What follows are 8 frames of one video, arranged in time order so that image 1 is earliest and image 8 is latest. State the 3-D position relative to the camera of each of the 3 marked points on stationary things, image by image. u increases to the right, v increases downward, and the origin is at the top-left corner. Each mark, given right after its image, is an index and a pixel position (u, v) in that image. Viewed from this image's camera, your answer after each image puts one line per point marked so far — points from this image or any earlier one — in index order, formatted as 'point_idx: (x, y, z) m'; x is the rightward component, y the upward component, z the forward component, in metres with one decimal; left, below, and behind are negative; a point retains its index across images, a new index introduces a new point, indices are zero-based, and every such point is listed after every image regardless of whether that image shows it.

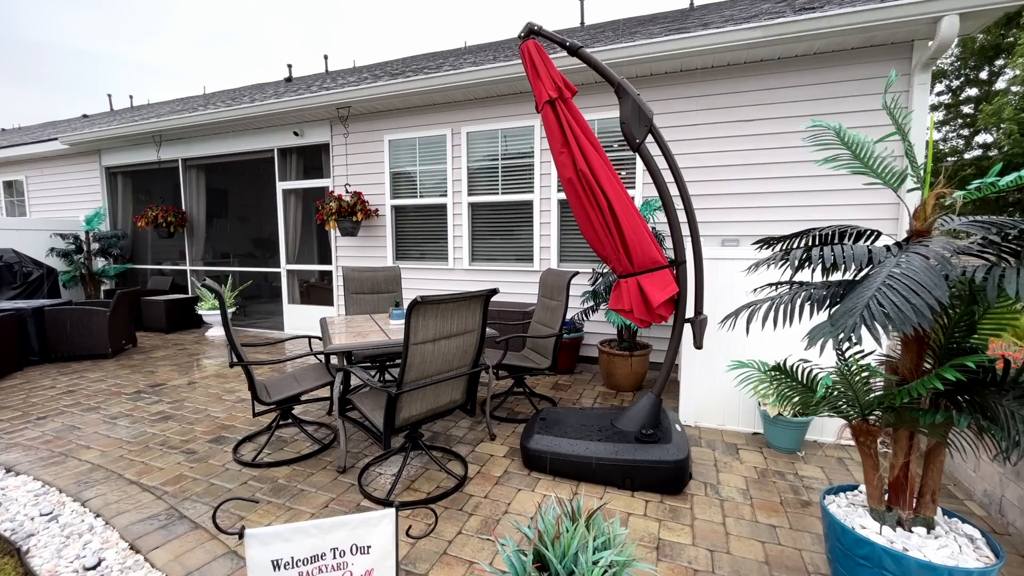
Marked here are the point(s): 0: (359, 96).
0: (-1.7, +2.1, +4.8) m
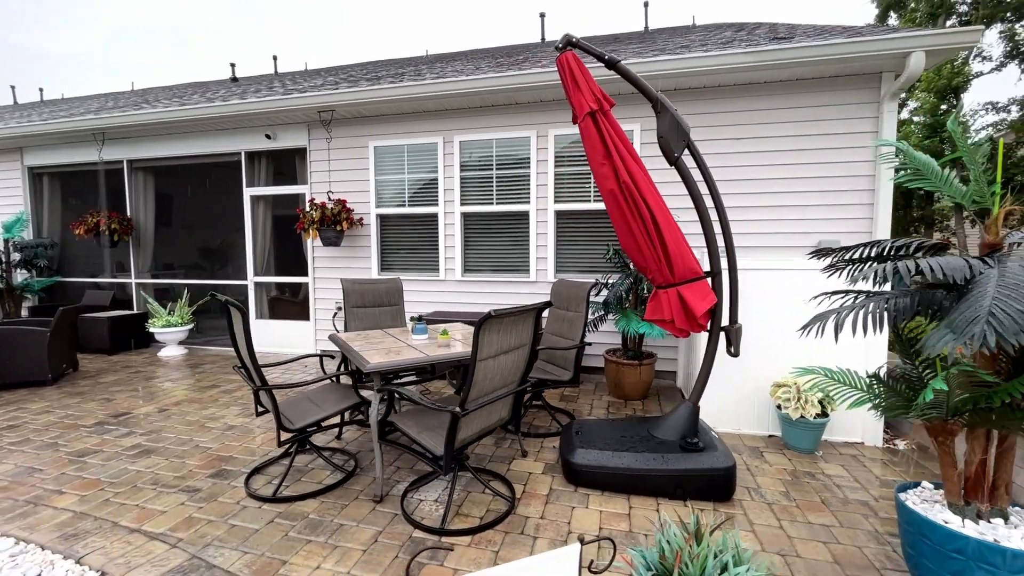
0: (-1.8, +2.0, +4.6) m
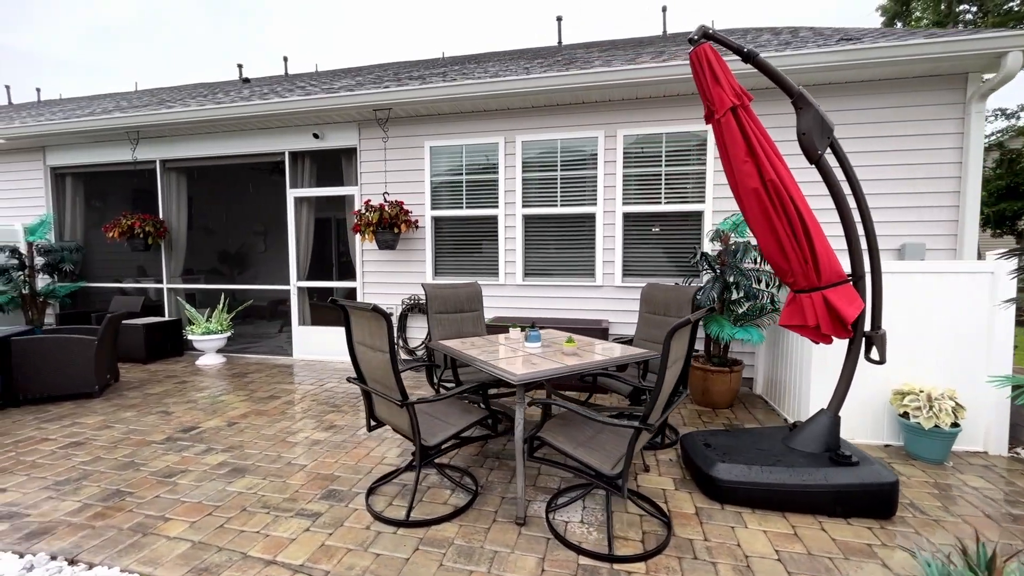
0: (-1.1, +1.9, +4.4) m
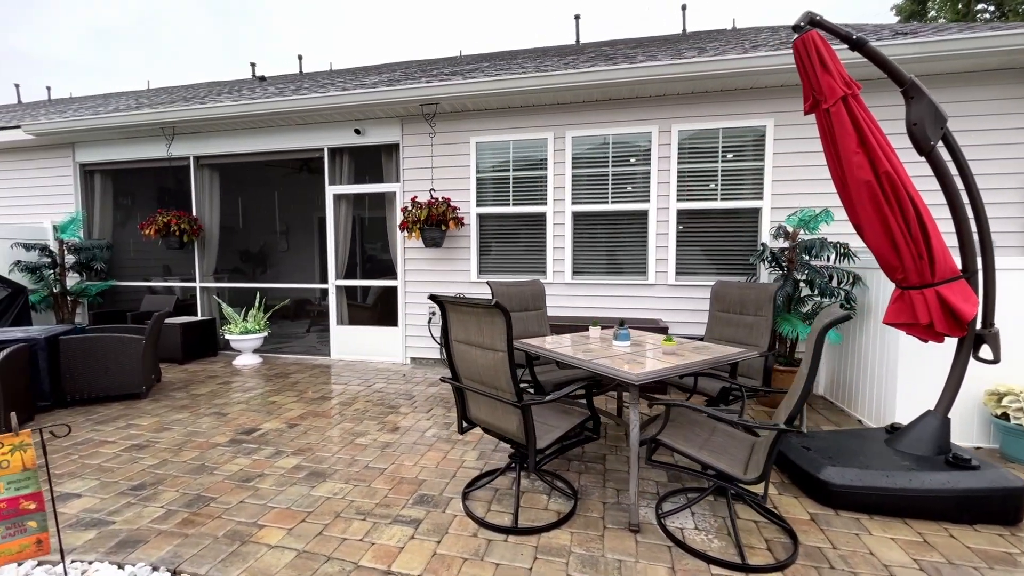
0: (-0.6, +2.0, +4.3) m
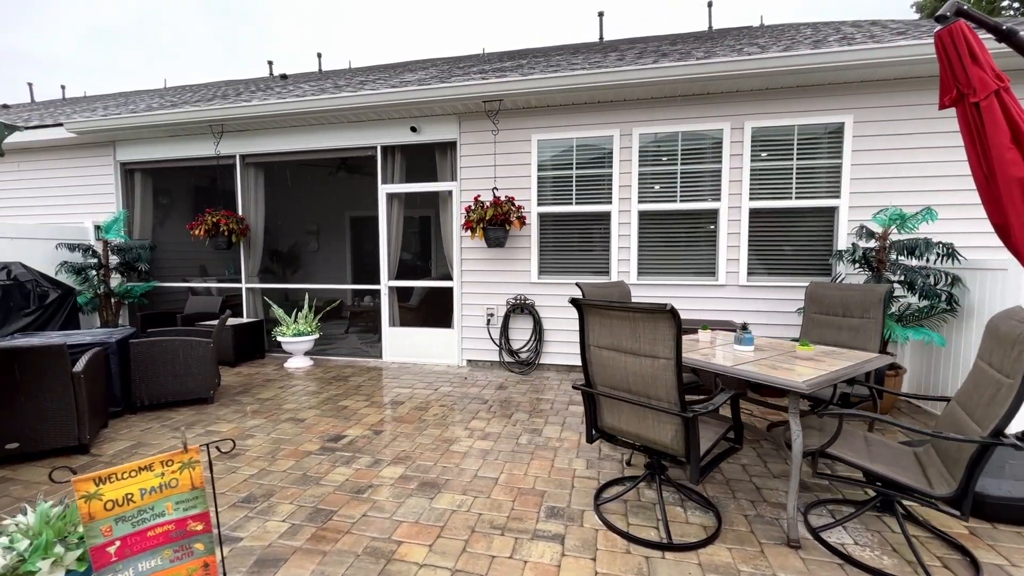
0: (+0.1, +1.9, +4.2) m
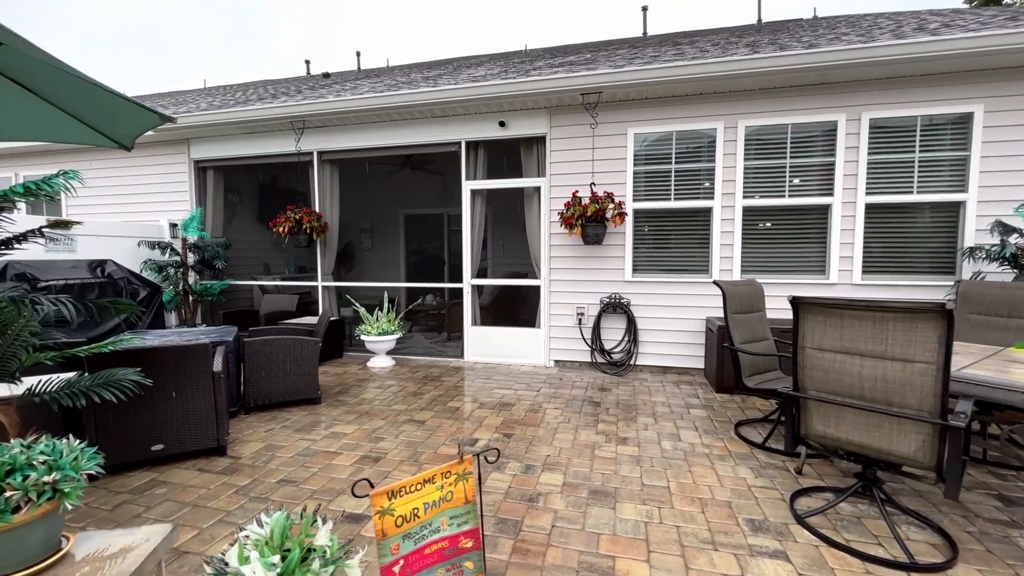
0: (+1.1, +2.0, +4.1) m
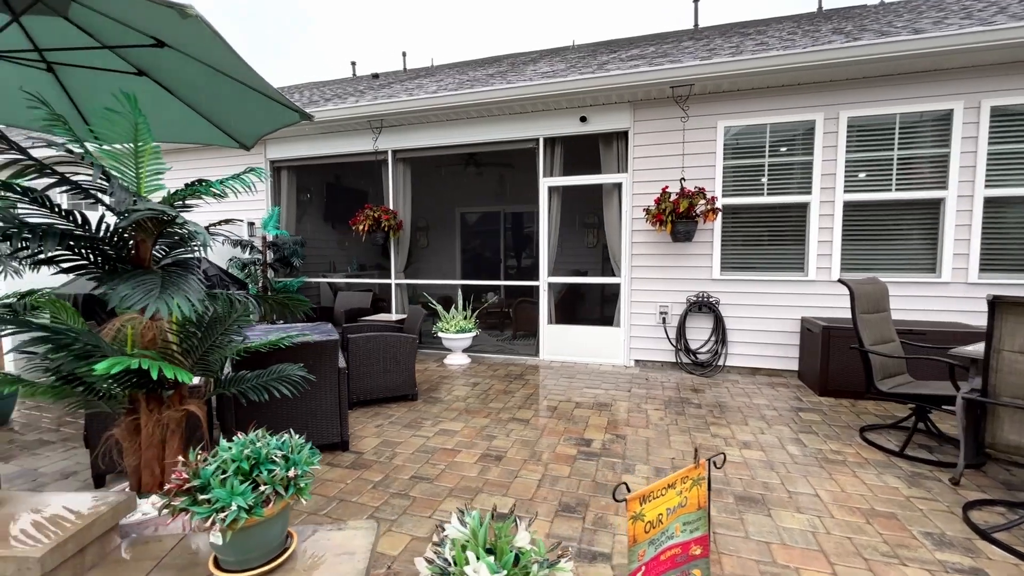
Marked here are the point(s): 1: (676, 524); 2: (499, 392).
0: (+1.9, +2.0, +4.0) m
1: (+0.5, -0.7, +1.2) m
2: (-0.1, -1.0, +4.0) m
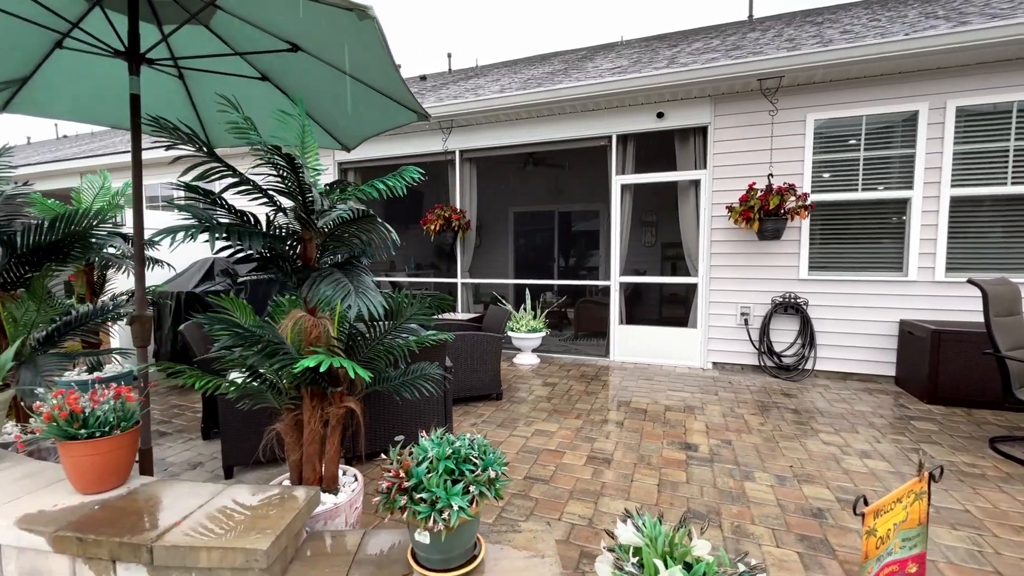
0: (+2.7, +2.0, +3.8) m
1: (+1.0, -0.7, +1.2) m
2: (+0.6, -1.0, +4.0) m
